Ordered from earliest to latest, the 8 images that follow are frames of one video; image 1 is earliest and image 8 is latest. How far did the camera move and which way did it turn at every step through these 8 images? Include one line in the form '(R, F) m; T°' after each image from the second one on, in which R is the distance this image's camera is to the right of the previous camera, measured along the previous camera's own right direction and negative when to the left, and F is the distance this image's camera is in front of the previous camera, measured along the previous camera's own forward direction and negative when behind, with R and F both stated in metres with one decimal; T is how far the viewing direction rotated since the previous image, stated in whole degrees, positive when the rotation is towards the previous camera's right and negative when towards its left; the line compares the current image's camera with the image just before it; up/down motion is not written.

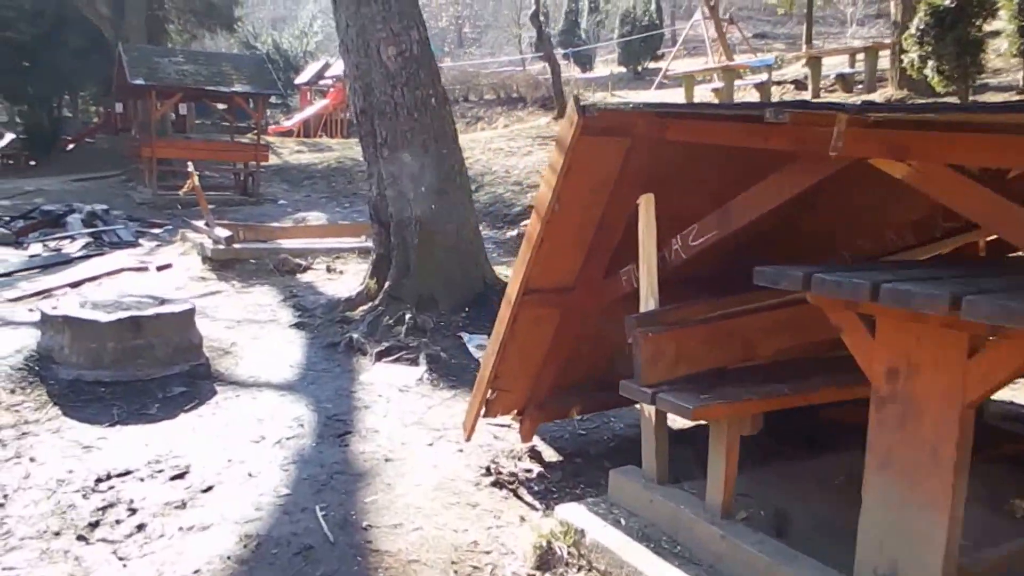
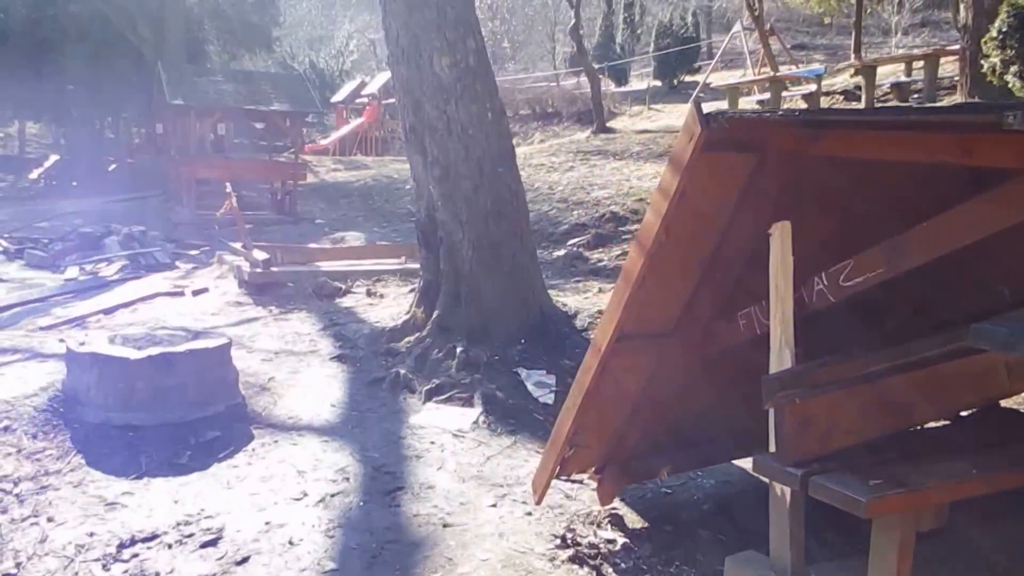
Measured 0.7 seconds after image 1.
(-0.2, +0.7) m; -2°
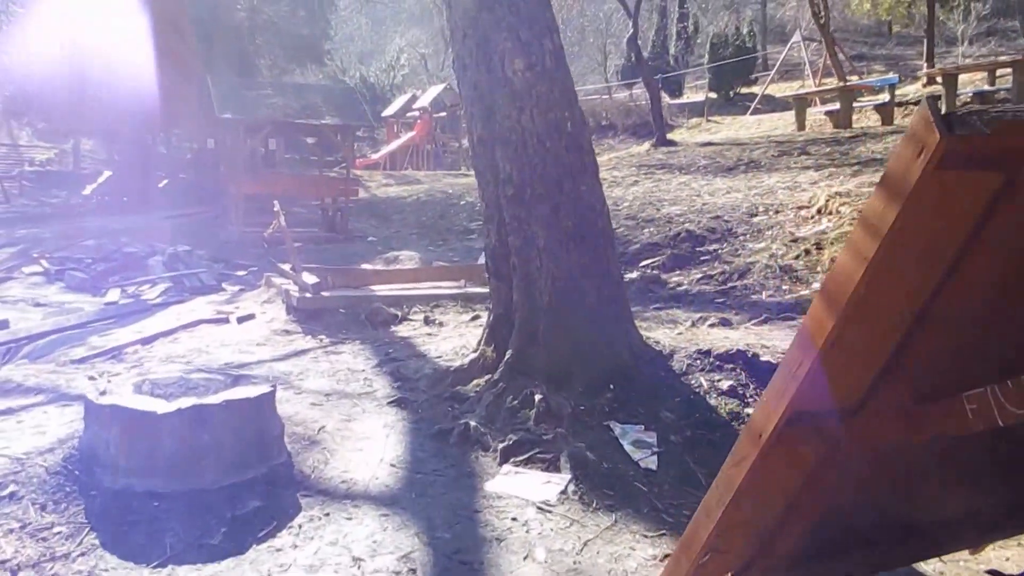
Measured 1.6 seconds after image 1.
(-0.3, +1.0) m; -3°
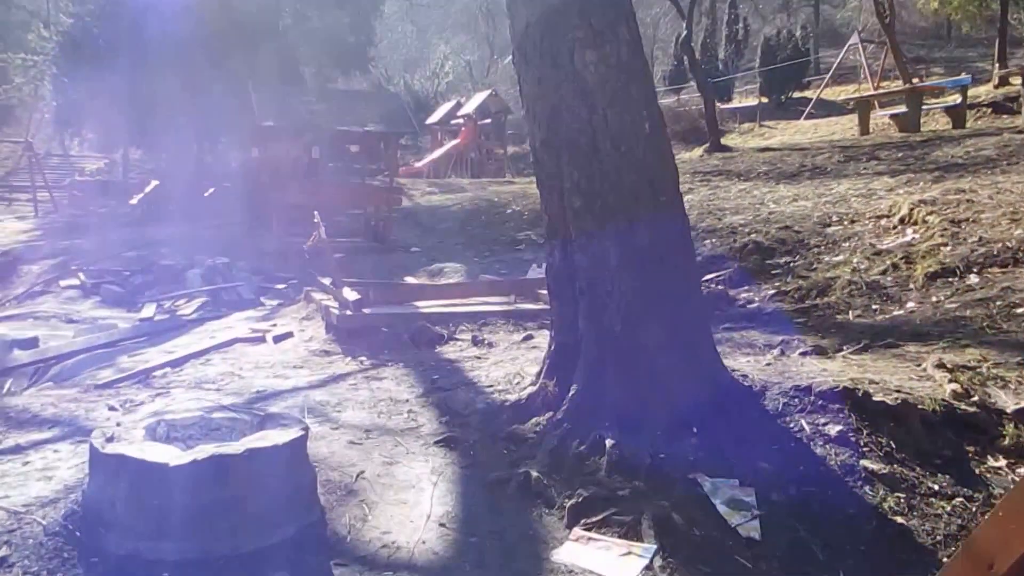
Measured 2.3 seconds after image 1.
(-0.2, +0.8) m; -3°
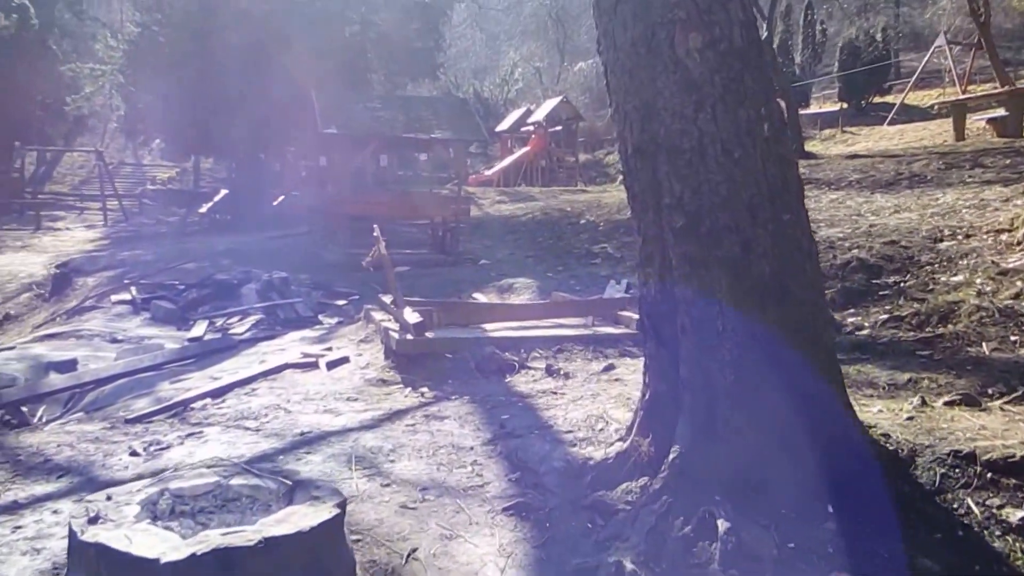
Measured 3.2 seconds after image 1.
(-0.1, +1.0) m; -4°
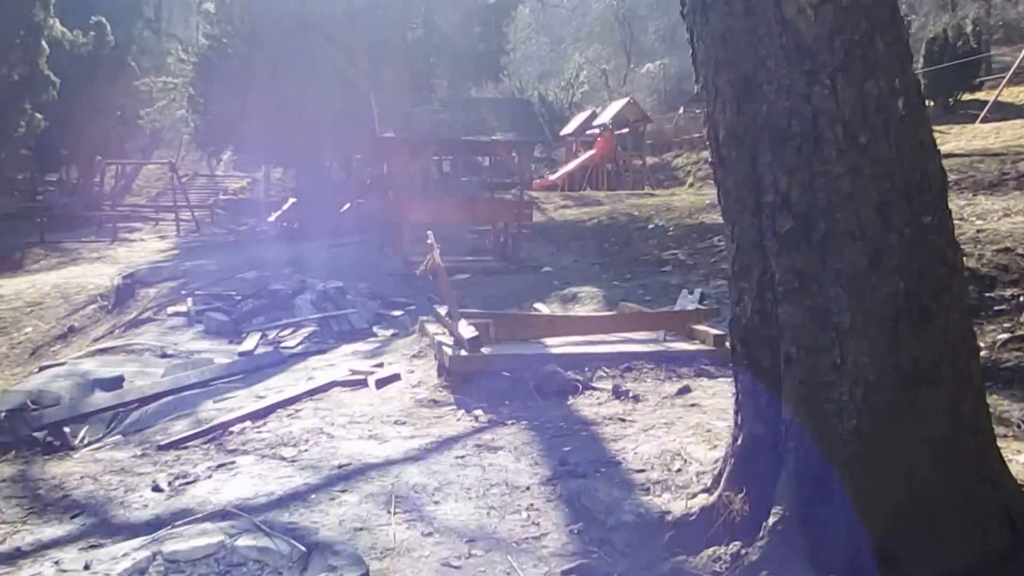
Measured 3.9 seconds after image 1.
(0.0, +0.7) m; -5°
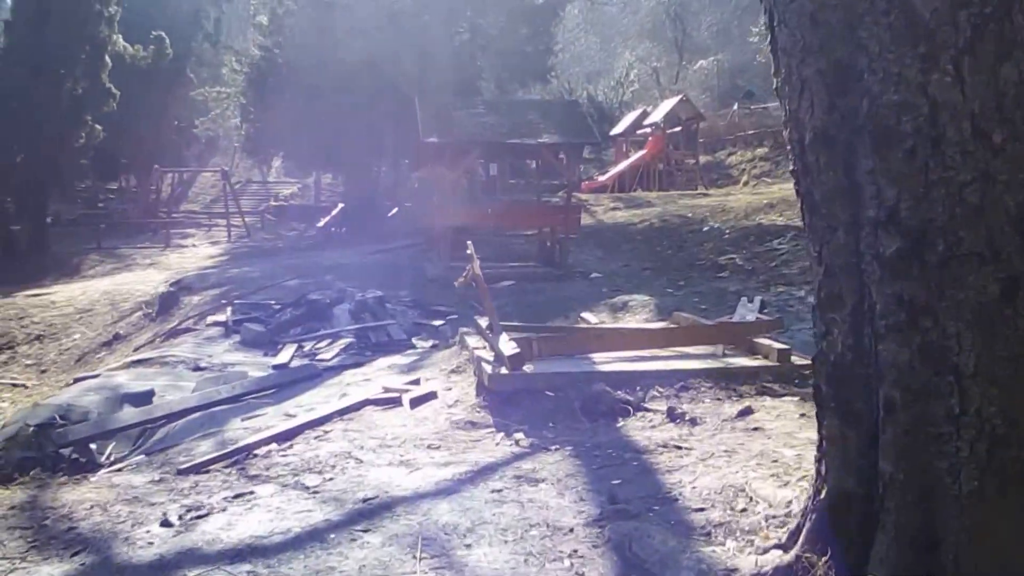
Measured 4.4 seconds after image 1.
(+0.1, +0.6) m; -3°
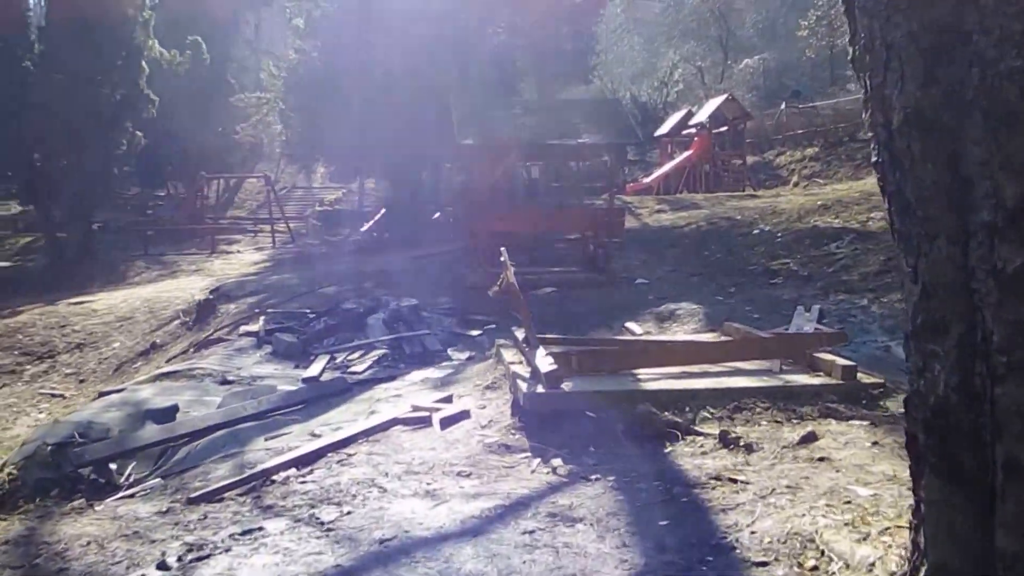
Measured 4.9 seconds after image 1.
(+0.1, +0.5) m; -3°
